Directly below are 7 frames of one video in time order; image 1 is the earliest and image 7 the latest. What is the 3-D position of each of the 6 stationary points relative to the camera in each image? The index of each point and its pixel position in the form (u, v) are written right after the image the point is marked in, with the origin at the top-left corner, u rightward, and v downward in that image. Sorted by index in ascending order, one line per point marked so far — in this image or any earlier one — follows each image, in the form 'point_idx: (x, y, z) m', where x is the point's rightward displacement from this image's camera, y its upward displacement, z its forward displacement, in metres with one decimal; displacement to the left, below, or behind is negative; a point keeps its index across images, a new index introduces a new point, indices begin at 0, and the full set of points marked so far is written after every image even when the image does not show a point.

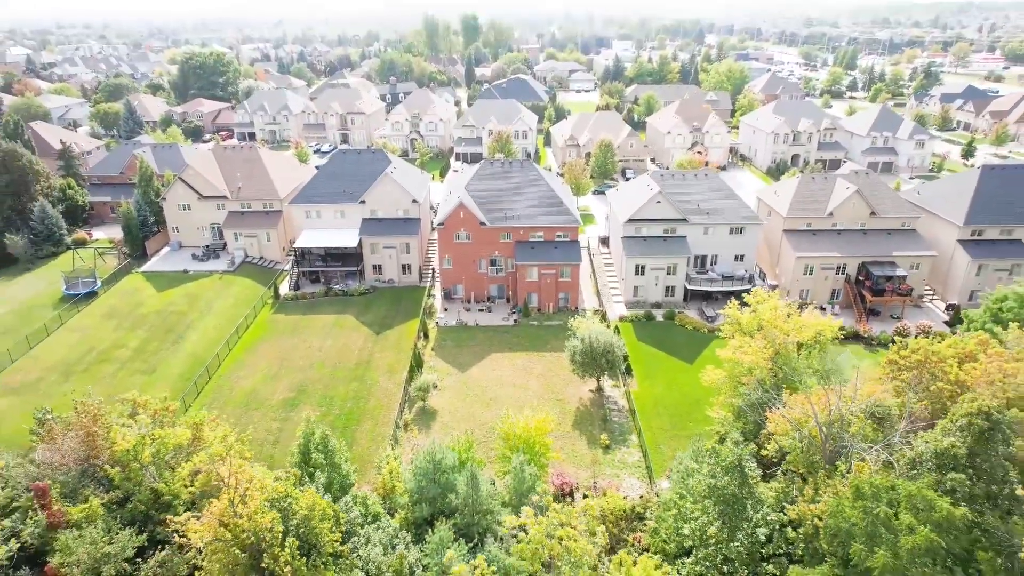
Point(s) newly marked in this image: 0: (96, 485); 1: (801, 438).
0: (-9.5, -4.5, +15.2) m
1: (+5.8, -3.0, +13.4) m
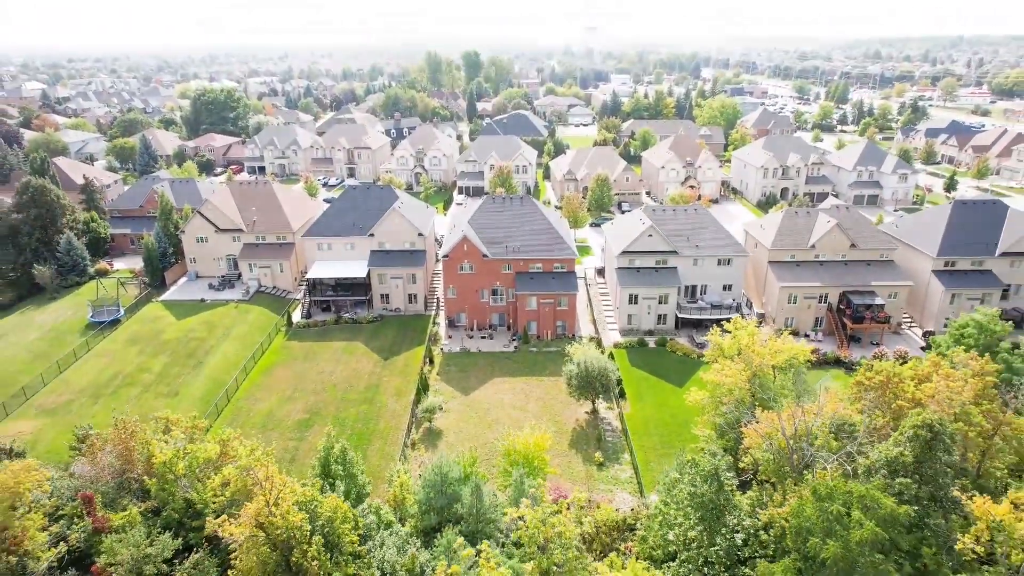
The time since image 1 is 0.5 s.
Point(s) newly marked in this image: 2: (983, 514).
0: (-9.5, -5.2, +16.6) m
1: (+5.8, -3.6, +14.9) m
2: (+8.4, -4.0, +11.8) m
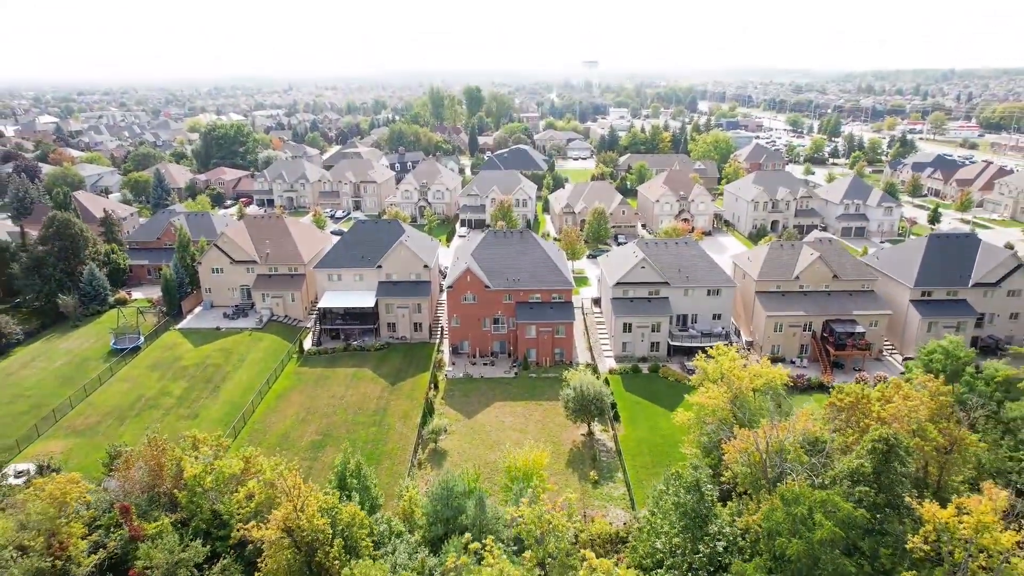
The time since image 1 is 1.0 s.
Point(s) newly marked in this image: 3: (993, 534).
0: (-9.4, -5.9, +18.0) m
1: (+5.8, -4.3, +16.4) m
2: (+8.4, -4.6, +13.3) m
3: (+9.3, -4.7, +13.0) m
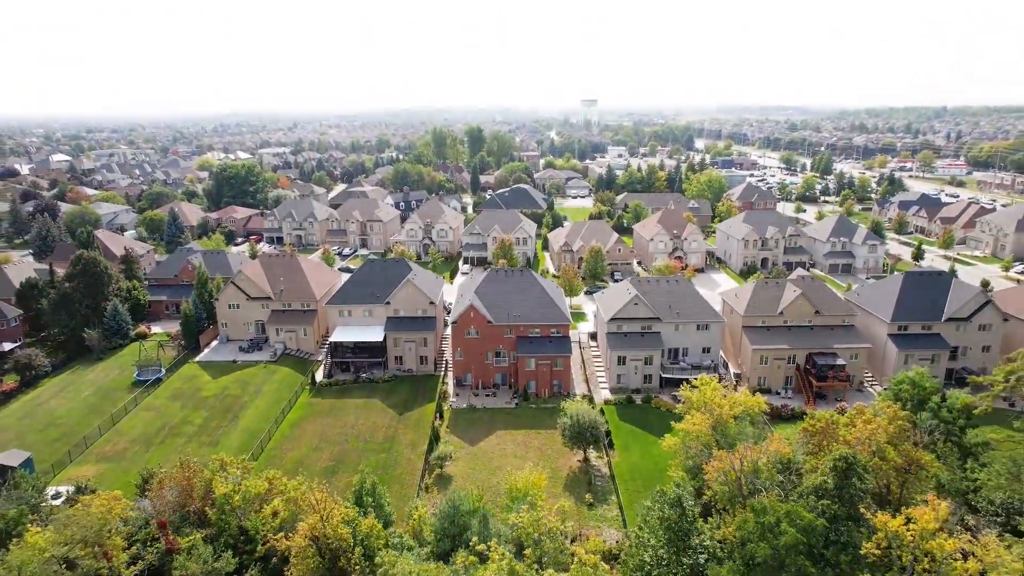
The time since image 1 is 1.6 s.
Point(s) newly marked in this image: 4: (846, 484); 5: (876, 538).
0: (-9.4, -7.0, +19.7) m
1: (+5.9, -5.3, +18.2) m
2: (+8.4, -5.4, +15.1) m
3: (+9.3, -5.6, +14.7) m
4: (+8.0, -4.7, +16.0) m
5: (+8.2, -5.7, +15.1) m
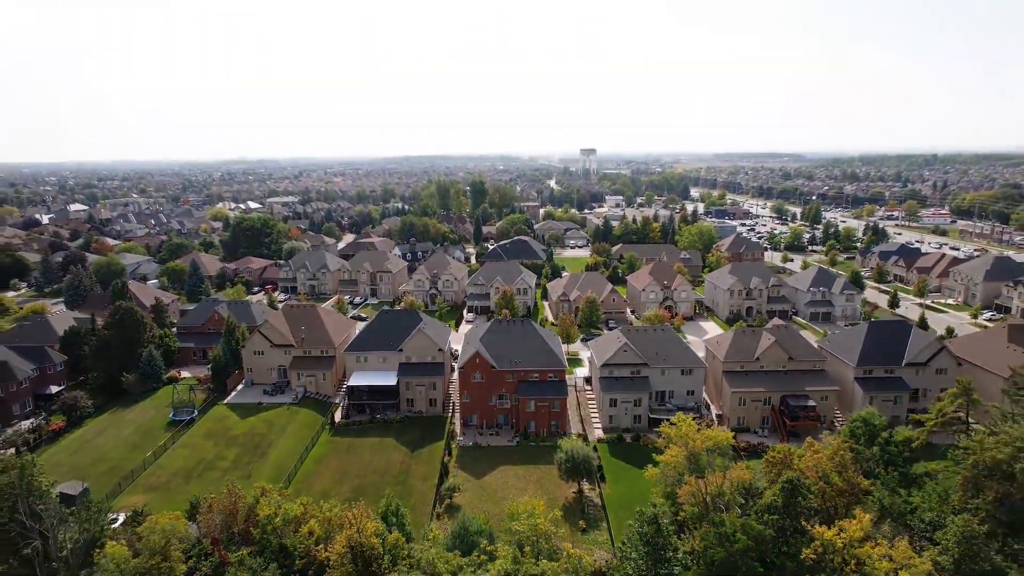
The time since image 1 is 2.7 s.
0: (-9.3, -8.8, +22.9) m
1: (+5.9, -7.0, +21.4) m
2: (+8.5, -6.8, +18.4) m
3: (+9.4, -7.0, +18.0) m
4: (+8.1, -6.2, +19.3) m
5: (+8.3, -7.1, +18.3) m
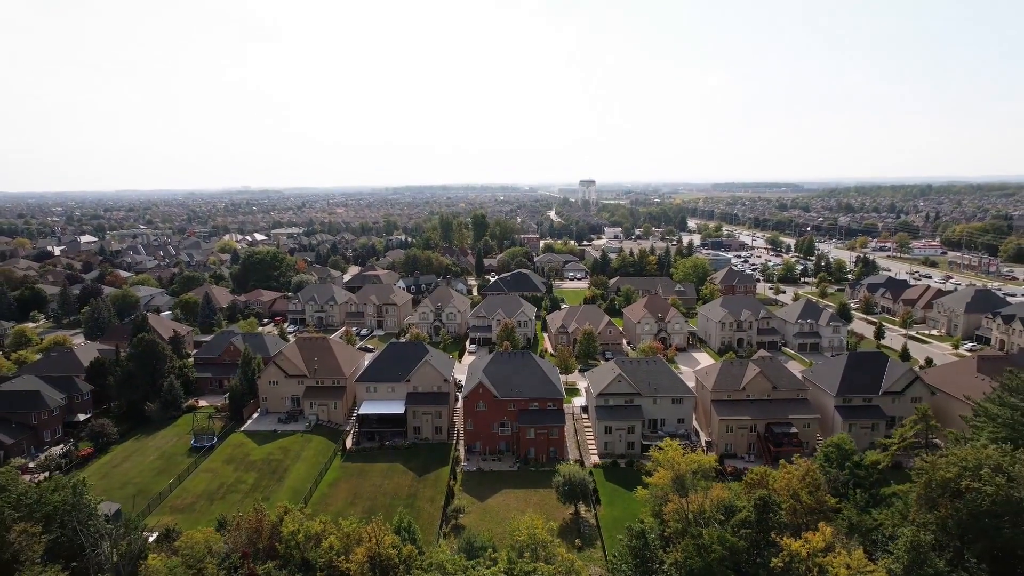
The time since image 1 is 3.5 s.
0: (-9.3, -10.2, +25.2) m
1: (+6.0, -8.3, +23.8) m
2: (+8.5, -8.0, +20.7) m
3: (+9.4, -8.2, +20.3) m
4: (+8.1, -7.5, +21.6) m
5: (+8.4, -8.3, +20.7) m
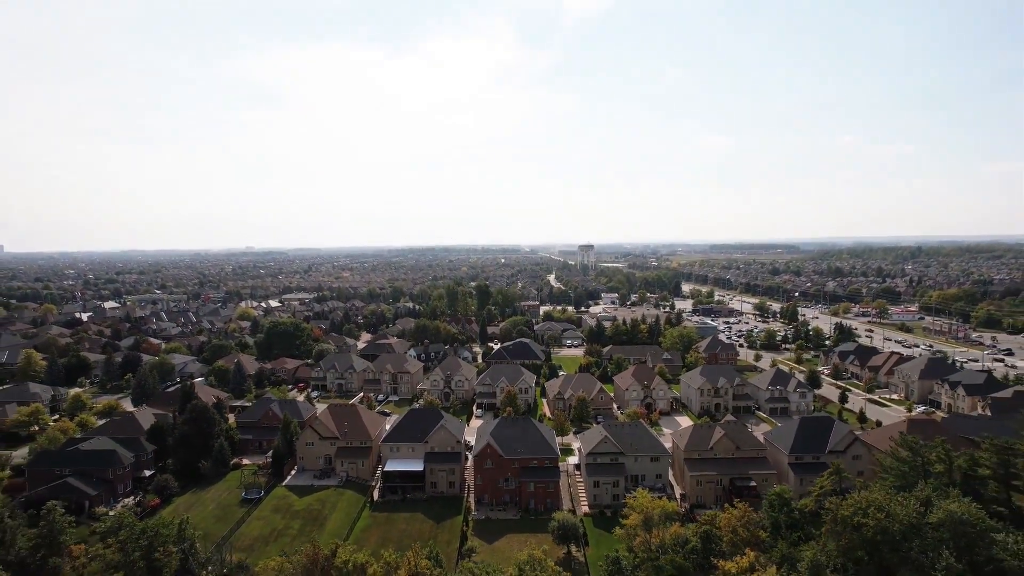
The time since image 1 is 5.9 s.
0: (-9.1, -14.2, +32.0) m
1: (+6.2, -12.2, +30.8) m
2: (+8.7, -11.6, +27.7) m
3: (+9.6, -11.7, +27.4) m
4: (+8.3, -11.1, +28.7) m
5: (+8.6, -11.9, +27.7) m
